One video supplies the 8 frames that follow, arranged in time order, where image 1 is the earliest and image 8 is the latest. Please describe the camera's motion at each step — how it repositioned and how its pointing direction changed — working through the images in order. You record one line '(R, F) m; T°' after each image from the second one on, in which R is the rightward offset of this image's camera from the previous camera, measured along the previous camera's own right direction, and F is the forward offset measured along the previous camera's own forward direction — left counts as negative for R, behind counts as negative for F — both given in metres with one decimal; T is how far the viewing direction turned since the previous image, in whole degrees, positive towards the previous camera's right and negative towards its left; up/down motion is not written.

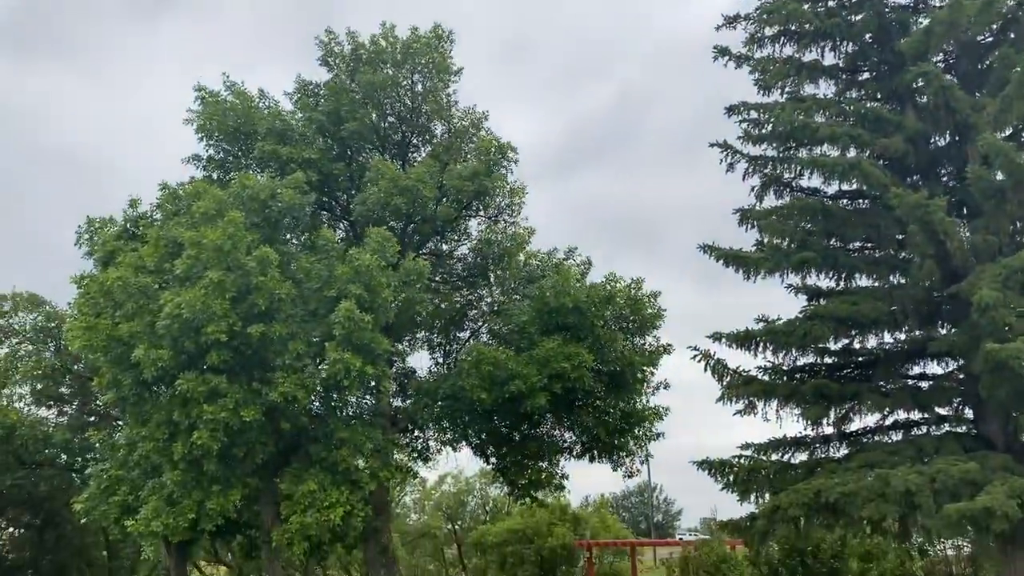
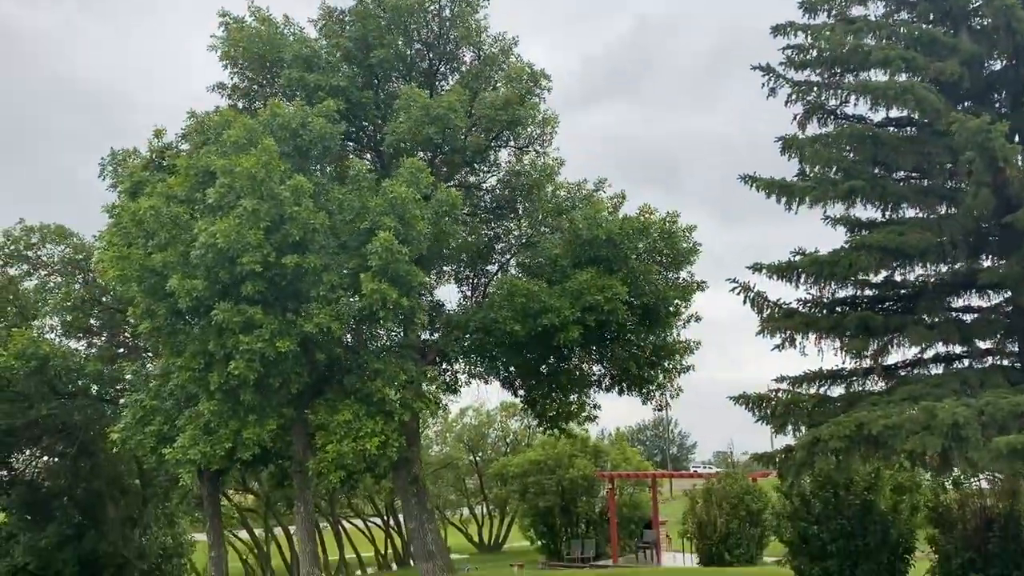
(-0.3, +0.2) m; -1°
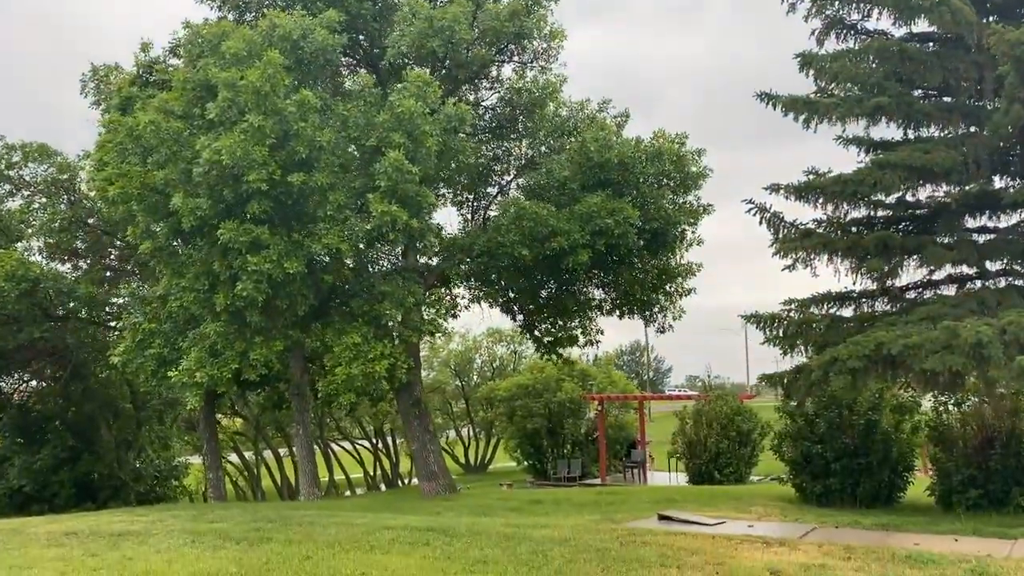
(-0.5, +0.2) m; +2°
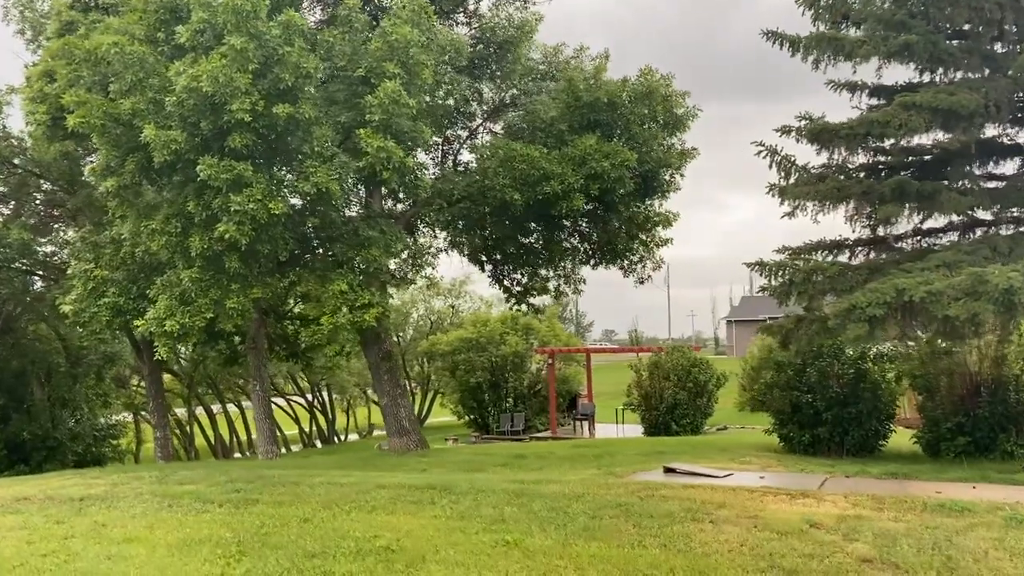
(-1.1, +0.7) m; +5°
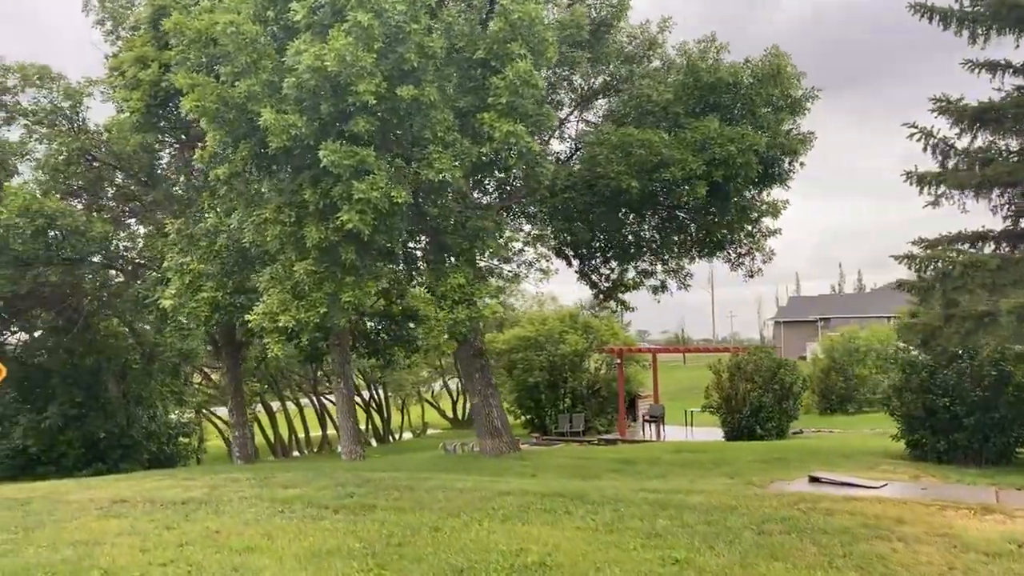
(-1.2, +0.7) m; -2°
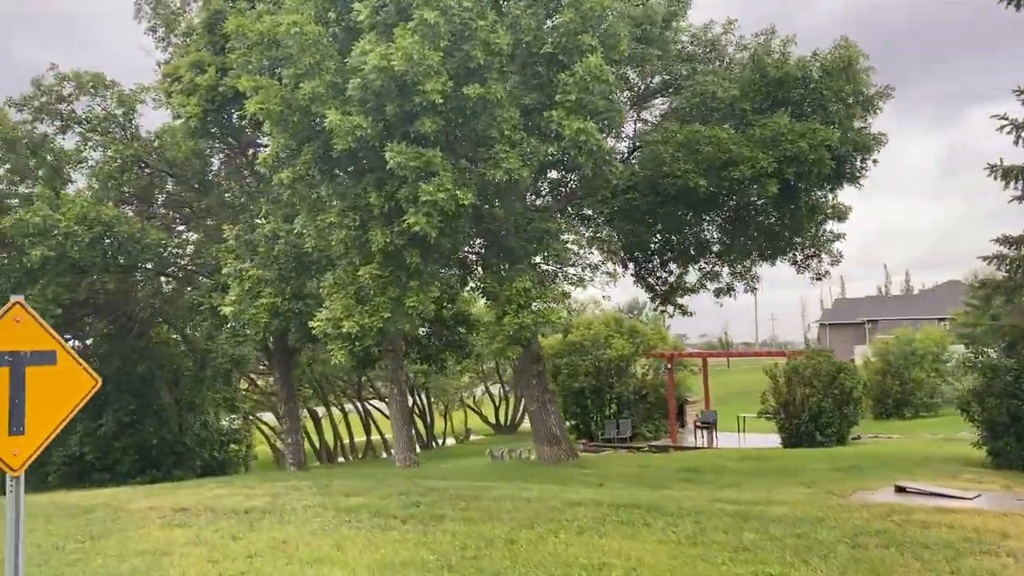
(-0.4, +0.3) m; -2°
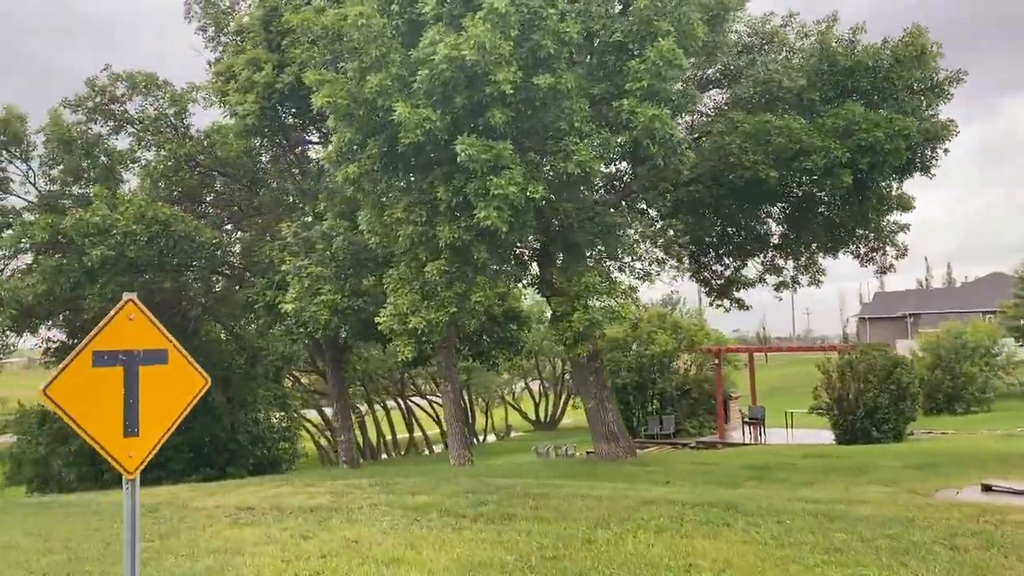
(-0.5, +0.2) m; -2°
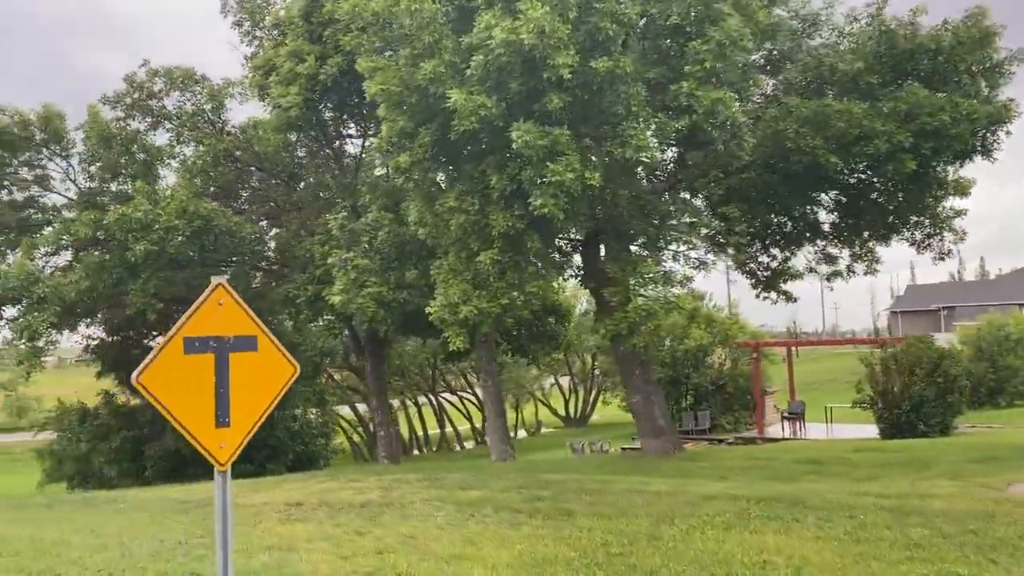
(-0.4, +0.2) m; -1°
